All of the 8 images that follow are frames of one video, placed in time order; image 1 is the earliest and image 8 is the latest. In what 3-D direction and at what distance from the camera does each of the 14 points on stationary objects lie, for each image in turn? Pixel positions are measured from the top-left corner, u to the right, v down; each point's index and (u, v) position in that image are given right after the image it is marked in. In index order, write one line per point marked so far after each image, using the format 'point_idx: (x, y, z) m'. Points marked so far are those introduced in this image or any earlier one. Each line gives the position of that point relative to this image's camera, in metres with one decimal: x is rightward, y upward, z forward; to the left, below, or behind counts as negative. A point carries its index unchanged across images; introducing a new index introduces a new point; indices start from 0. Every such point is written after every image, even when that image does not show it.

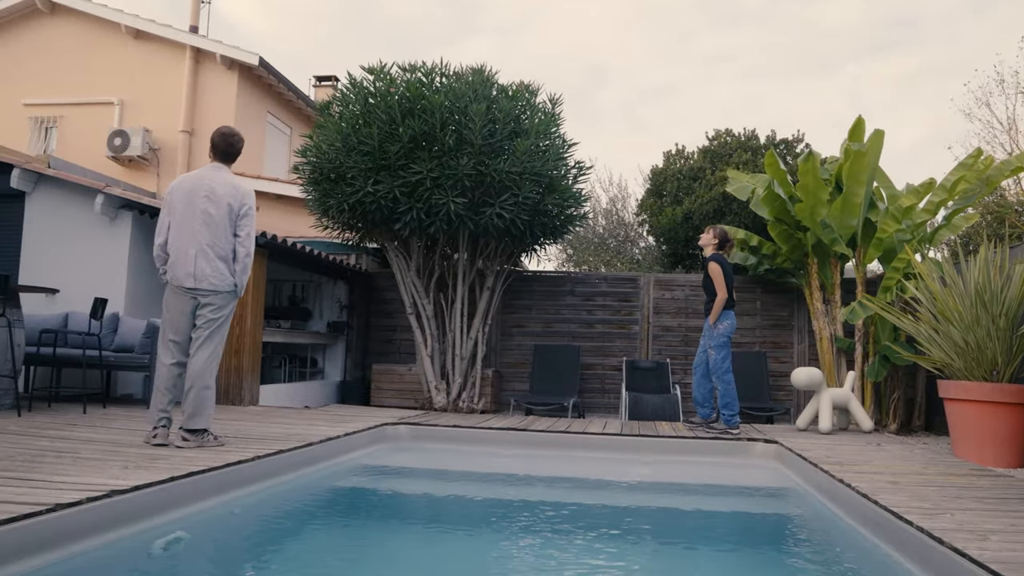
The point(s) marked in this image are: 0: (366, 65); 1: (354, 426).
0: (-1.6, +2.4, +8.0) m
1: (-1.2, -1.1, +6.0) m
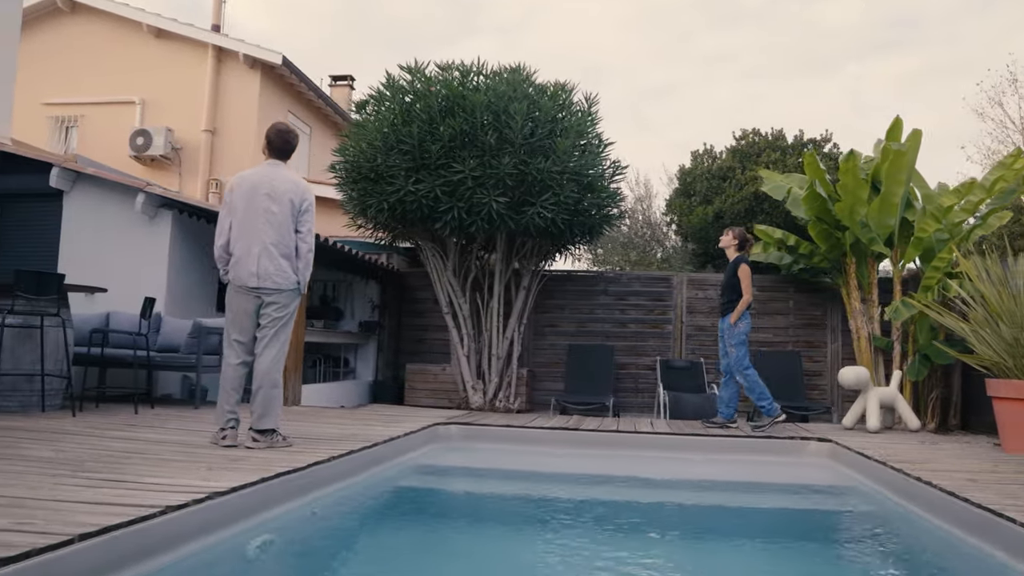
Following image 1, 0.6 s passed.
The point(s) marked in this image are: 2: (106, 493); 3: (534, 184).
0: (-1.1, +2.4, +8.0) m
1: (-0.8, -1.1, +5.9) m
2: (-1.6, -0.8, +2.9) m
3: (+0.3, +1.1, +7.8) m
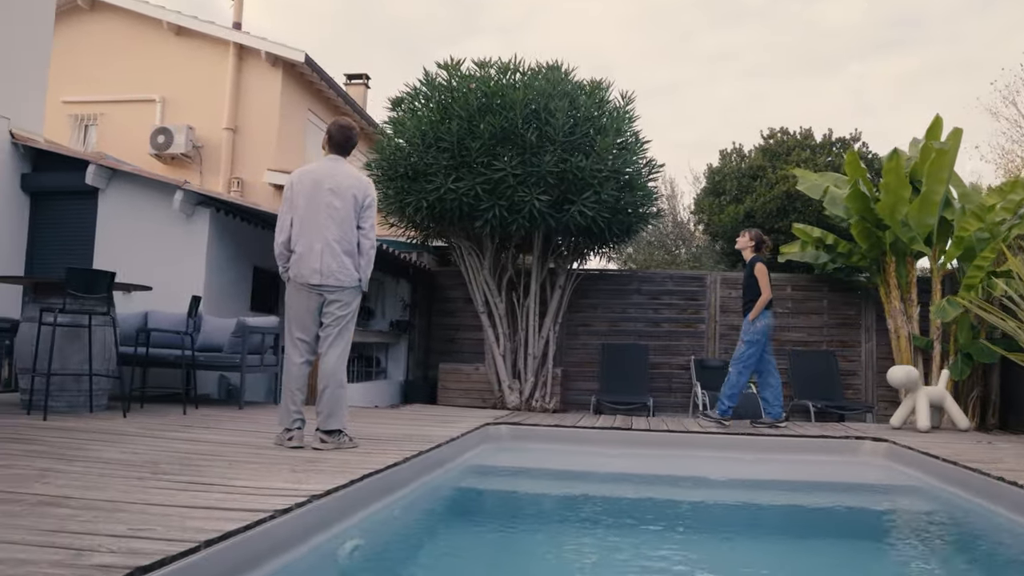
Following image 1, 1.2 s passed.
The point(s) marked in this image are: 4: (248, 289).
0: (-0.8, +2.4, +7.9) m
1: (-0.4, -1.1, +5.8) m
2: (-1.2, -0.8, +2.8) m
3: (+0.7, +1.1, +7.7) m
4: (-2.8, 0.0, +7.9) m
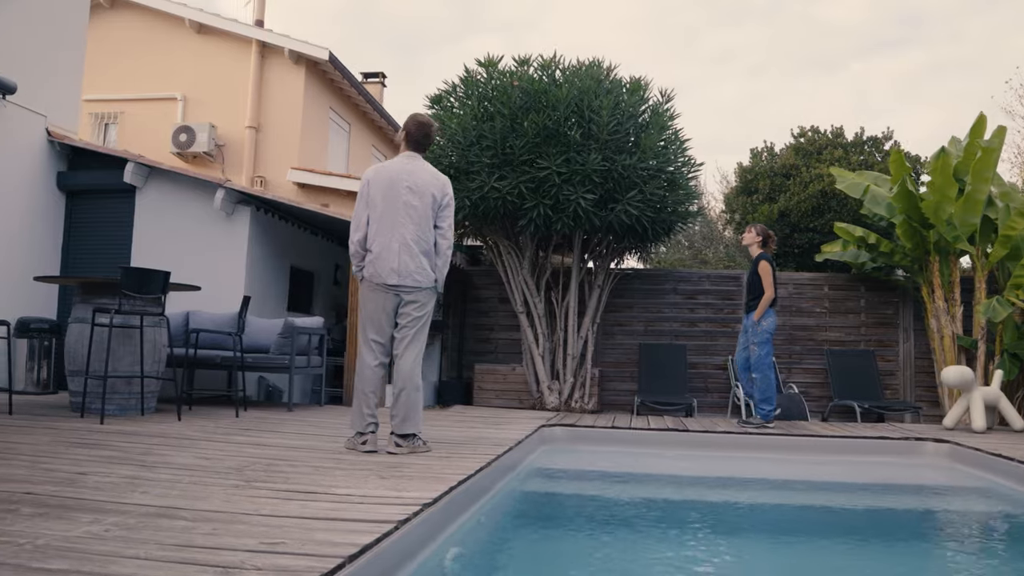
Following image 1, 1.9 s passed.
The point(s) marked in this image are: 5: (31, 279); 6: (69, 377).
0: (-0.3, +2.4, +7.8) m
1: (+0.1, -1.1, +5.7) m
2: (-0.7, -0.8, +2.7) m
3: (+1.1, +1.1, +7.6) m
4: (-2.4, 0.0, +7.7) m
5: (-4.5, +0.1, +7.1) m
6: (-3.2, -0.6, +5.3) m
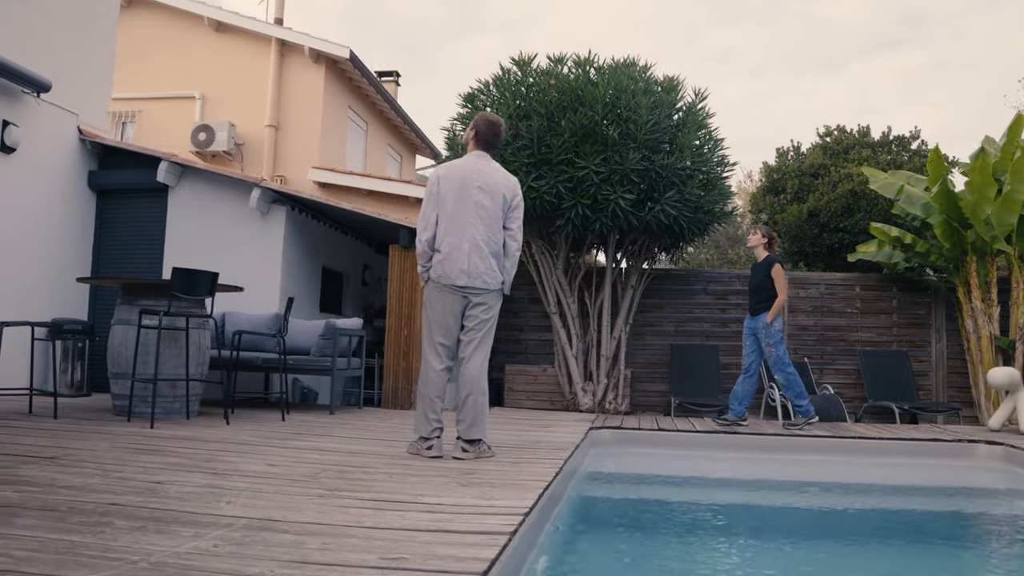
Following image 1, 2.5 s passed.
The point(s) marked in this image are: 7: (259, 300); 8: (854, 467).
0: (0.0, +2.4, +7.7) m
1: (+0.4, -1.1, +5.6) m
2: (-0.3, -0.8, +2.6) m
3: (+1.4, +1.1, +7.5) m
4: (-2.0, 0.0, +7.6) m
5: (-4.2, +0.1, +7.0) m
6: (-2.8, -0.6, +5.2) m
7: (-2.3, -0.1, +6.9) m
8: (+2.6, -1.4, +5.8) m
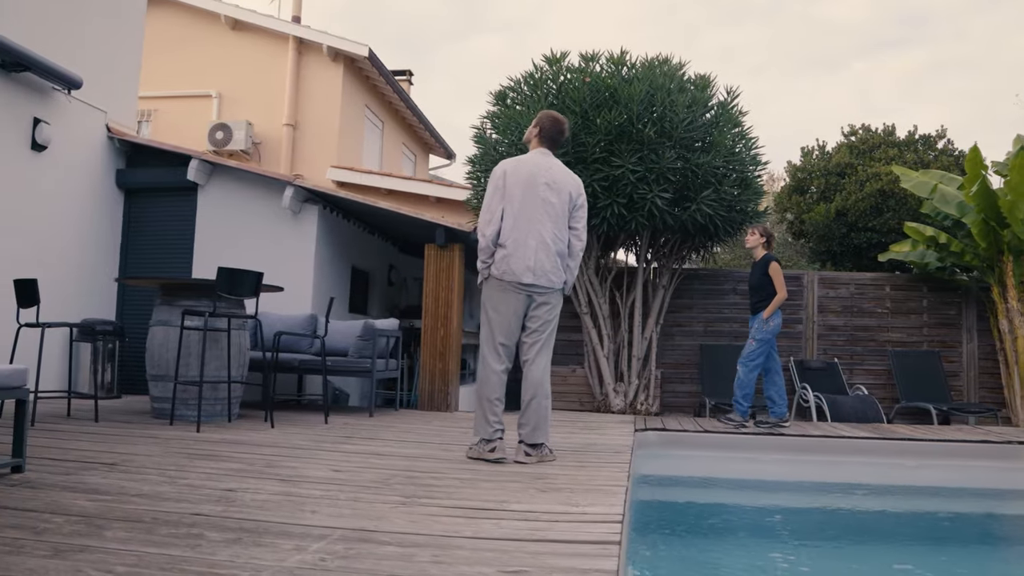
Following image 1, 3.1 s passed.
0: (+0.4, +2.4, +7.6) m
1: (+0.7, -1.1, +5.5) m
2: (0.0, -0.8, +2.5) m
3: (+1.8, +1.1, +7.4) m
4: (-1.7, 0.0, +7.5) m
5: (-3.9, +0.1, +6.9) m
6: (-2.5, -0.6, +5.1) m
7: (-2.0, -0.1, +6.8) m
8: (+3.0, -1.4, +5.7) m
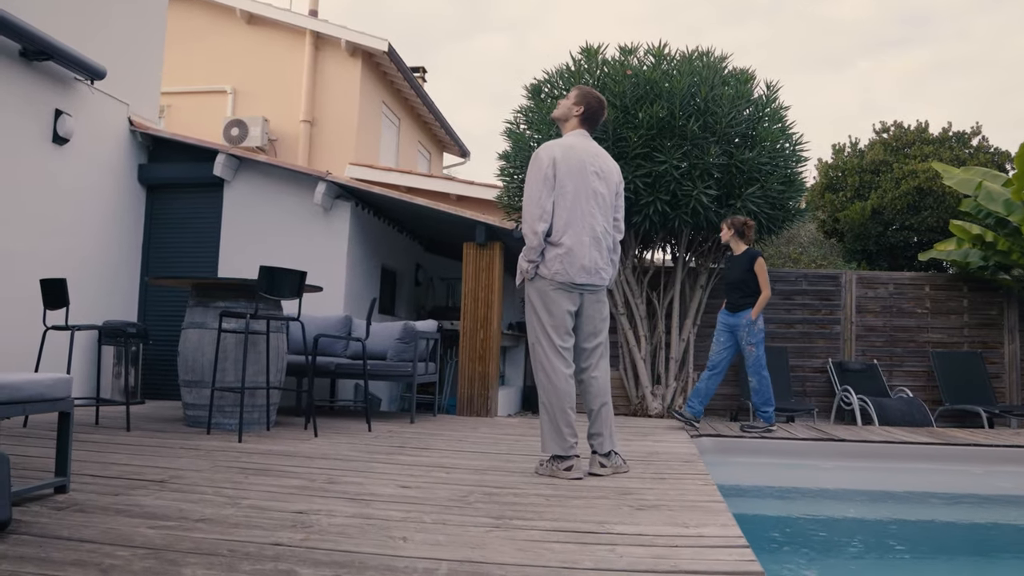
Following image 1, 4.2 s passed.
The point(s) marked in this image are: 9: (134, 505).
0: (+0.7, +2.4, +7.3) m
1: (+1.1, -1.1, +5.3) m
2: (+0.3, -0.8, +2.2) m
3: (+2.1, +1.1, +7.1) m
4: (-1.3, 0.0, +7.2) m
5: (-3.5, +0.1, +6.6) m
6: (-2.1, -0.6, +4.8) m
7: (-1.6, -0.1, +6.5) m
8: (+3.3, -1.4, +5.4) m
9: (-1.3, -0.8, +2.6) m
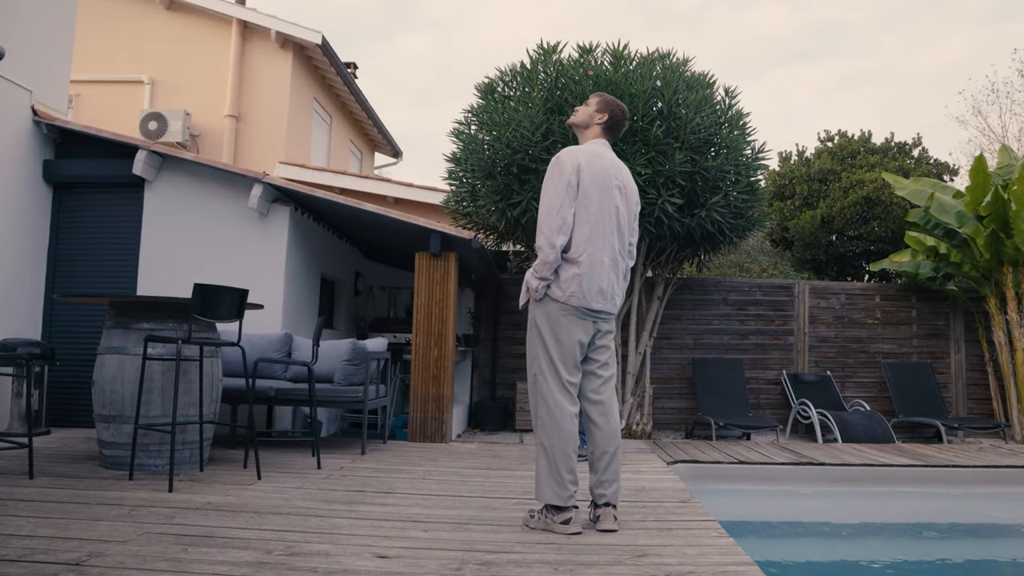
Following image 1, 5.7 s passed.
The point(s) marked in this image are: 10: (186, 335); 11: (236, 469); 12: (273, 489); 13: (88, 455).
0: (+0.3, +2.3, +6.9) m
1: (+0.9, -1.2, +4.9) m
2: (+0.4, -0.9, +1.8) m
3: (+1.7, +1.0, +6.8) m
4: (-1.7, -0.1, +6.6) m
5: (-3.8, 0.0, +5.7) m
6: (-2.3, -0.8, +4.1) m
7: (-2.0, -0.2, +5.9) m
8: (+3.1, -1.5, +5.3) m
9: (-1.3, -0.9, +2.0) m
10: (-1.8, -0.2, +4.0) m
11: (-1.6, -1.0, +4.3) m
12: (-1.2, -1.0, +3.8) m
13: (-2.6, -1.0, +4.5) m
